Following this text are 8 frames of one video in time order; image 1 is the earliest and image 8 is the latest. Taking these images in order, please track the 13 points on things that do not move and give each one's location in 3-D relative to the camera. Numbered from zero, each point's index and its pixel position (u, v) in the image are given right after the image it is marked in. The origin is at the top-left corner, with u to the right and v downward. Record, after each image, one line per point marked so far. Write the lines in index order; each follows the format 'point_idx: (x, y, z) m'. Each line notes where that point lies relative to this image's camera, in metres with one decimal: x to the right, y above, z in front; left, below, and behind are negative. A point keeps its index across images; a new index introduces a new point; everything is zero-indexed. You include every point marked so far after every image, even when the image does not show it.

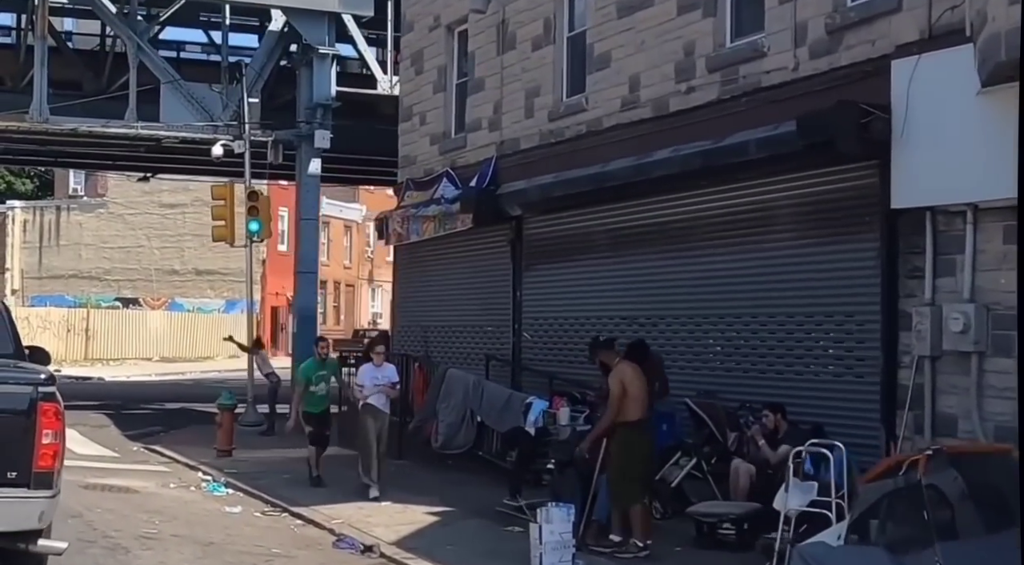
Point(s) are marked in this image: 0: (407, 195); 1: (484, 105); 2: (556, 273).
0: (-1.6, +1.3, +20.0) m
1: (-0.4, +2.4, +18.0) m
2: (+0.6, +0.1, +15.8) m
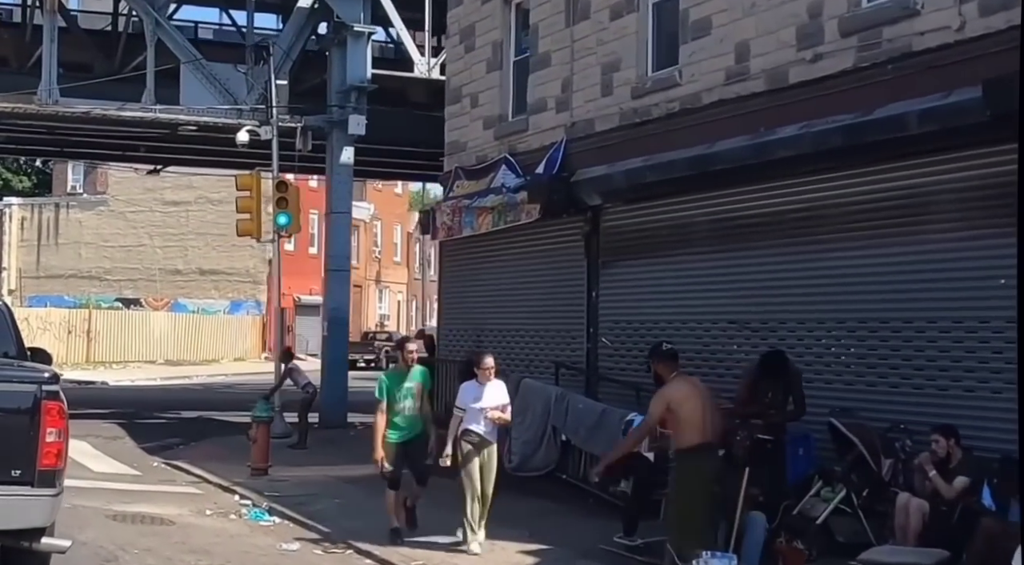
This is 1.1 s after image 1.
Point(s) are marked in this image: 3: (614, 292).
0: (-0.8, +1.4, +18.1) m
1: (+0.5, +2.5, +16.1) m
2: (+1.4, +0.1, +13.9) m
3: (+1.2, -0.1, +14.5) m
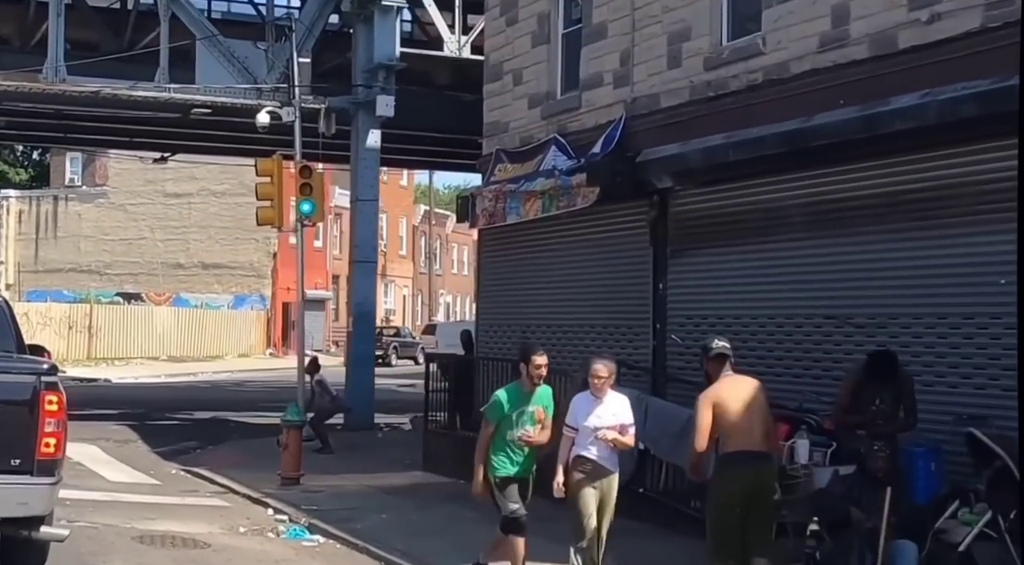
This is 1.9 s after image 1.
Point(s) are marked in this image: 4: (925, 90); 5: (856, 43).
0: (-0.2, +1.5, +16.7) m
1: (+1.1, +2.5, +14.8) m
2: (+2.0, +0.2, +12.6) m
3: (+1.8, 0.0, +13.1) m
4: (+3.2, +1.5, +10.2) m
5: (+2.9, +2.0, +11.1) m
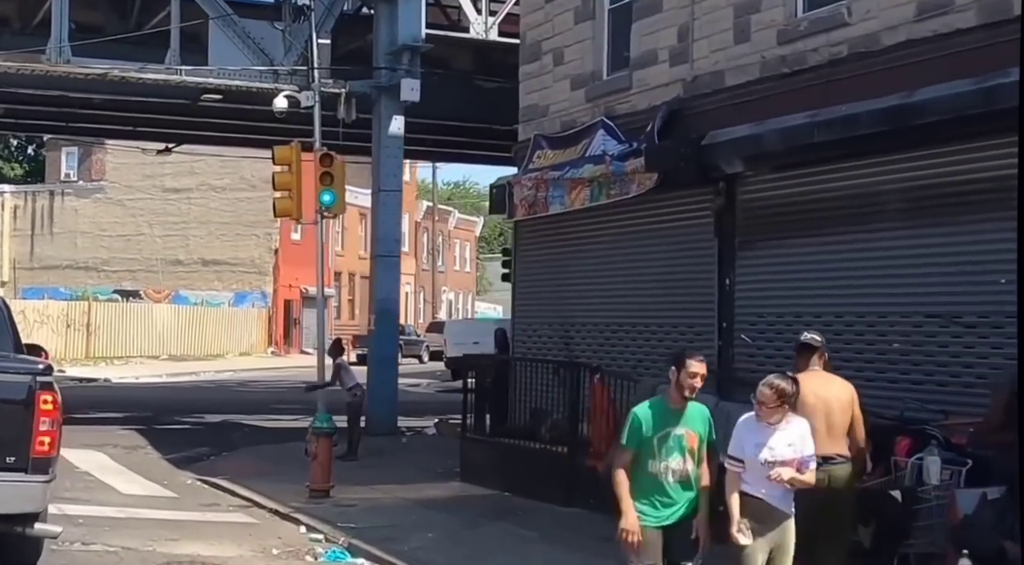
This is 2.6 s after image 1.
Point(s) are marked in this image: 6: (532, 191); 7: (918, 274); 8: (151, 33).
0: (+0.3, +1.5, +15.6) m
1: (+1.6, +2.6, +13.6) m
2: (+2.5, +0.3, +11.4) m
3: (+2.3, 0.0, +12.0) m
4: (+3.7, +1.5, +9.1) m
5: (+3.4, +2.1, +10.0) m
6: (+0.2, +1.0, +15.1) m
7: (+3.1, +0.1, +10.2) m
8: (-5.3, +3.7, +19.4) m
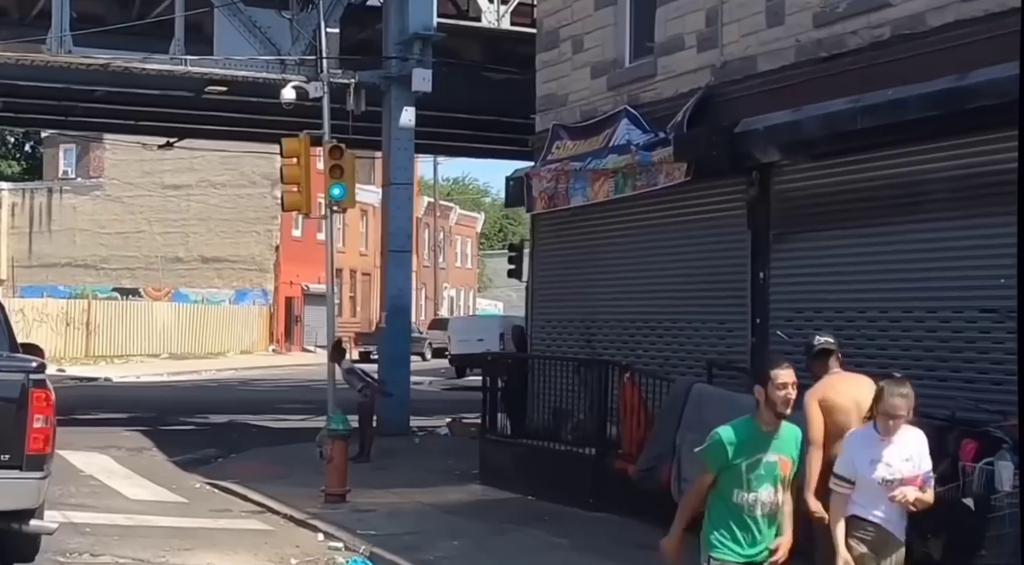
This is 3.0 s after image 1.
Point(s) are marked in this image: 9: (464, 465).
0: (+0.5, +1.6, +15.0) m
1: (+1.8, +2.7, +13.1) m
2: (+2.8, +0.3, +10.9) m
3: (+2.5, +0.1, +11.4) m
4: (+3.9, +1.6, +8.5) m
5: (+3.6, +2.1, +9.4) m
6: (+0.4, +1.1, +14.6) m
7: (+3.3, +0.1, +9.6) m
8: (-5.1, +3.7, +18.9) m
9: (-0.6, -2.1, +15.3) m
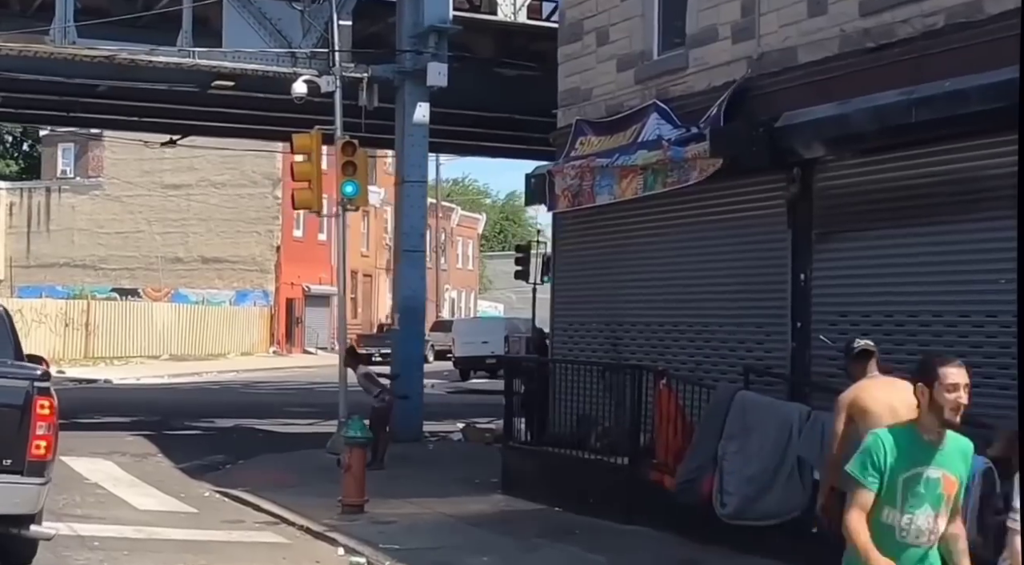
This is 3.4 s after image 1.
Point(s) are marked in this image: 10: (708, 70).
0: (+0.7, +1.6, +14.5) m
1: (+2.0, +2.6, +12.5) m
2: (+3.0, +0.3, +10.3) m
3: (+2.7, +0.1, +10.9) m
4: (+4.2, +1.6, +8.0) m
5: (+3.9, +2.1, +8.9) m
6: (+0.7, +1.1, +14.0) m
7: (+3.6, +0.1, +9.1) m
8: (-4.9, +3.7, +18.3) m
9: (-0.3, -2.1, +14.8) m
10: (+1.9, +2.1, +12.7) m
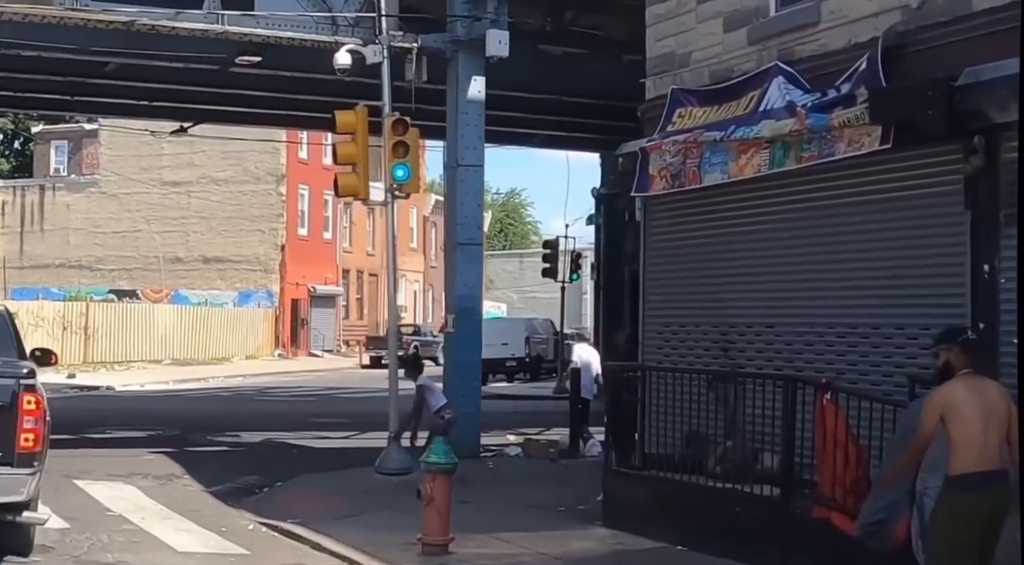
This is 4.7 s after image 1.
0: (+1.6, +1.6, +12.5) m
1: (+2.9, +2.7, +10.6) m
2: (+3.9, +0.4, +8.4) m
3: (+3.6, +0.1, +8.9) m
4: (+5.1, +1.6, +6.0) m
5: (+4.8, +2.2, +6.9) m
6: (+1.5, +1.1, +12.0) m
7: (+4.5, +0.2, +7.1) m
8: (-4.1, +3.7, +16.3) m
9: (+0.5, -2.1, +12.8) m
10: (+2.7, +2.1, +10.8) m
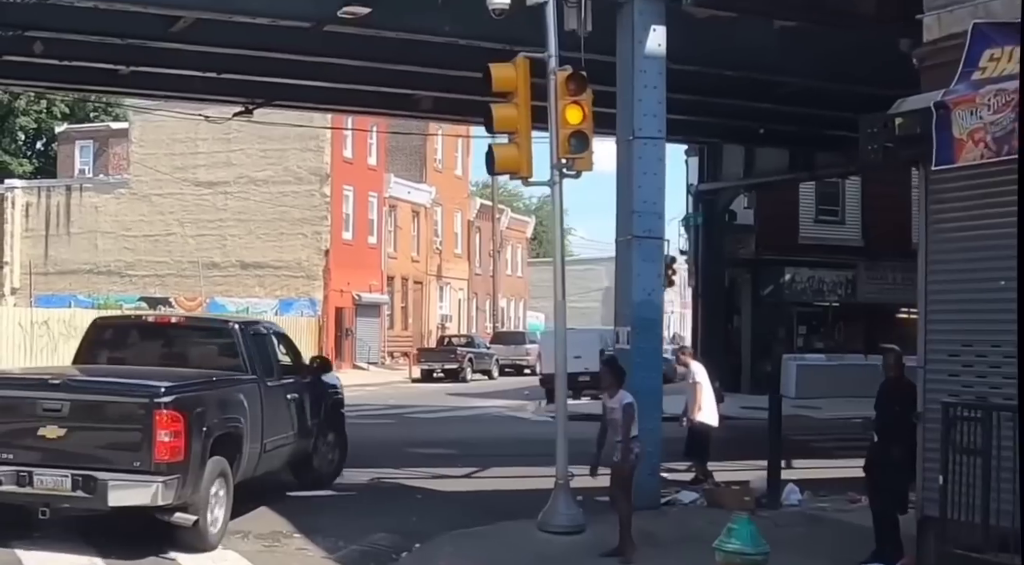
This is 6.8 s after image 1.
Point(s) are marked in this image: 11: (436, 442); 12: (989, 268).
0: (+3.3, +1.6, +9.2) m
1: (+4.6, +2.7, +7.2) m
2: (+5.6, +0.4, +5.0) m
3: (+5.3, +0.1, +5.5) m
4: (+6.8, +1.7, +2.7) m
5: (+6.5, +2.2, +3.6) m
6: (+3.3, +1.1, +8.7) m
7: (+6.2, +0.2, +3.8) m
8: (-2.3, +3.7, +13.0) m
9: (+2.3, -2.1, +9.4) m
10: (+4.5, +2.1, +7.4) m
11: (-1.1, -2.3, +19.4) m
12: (+3.4, +0.1, +9.3) m
